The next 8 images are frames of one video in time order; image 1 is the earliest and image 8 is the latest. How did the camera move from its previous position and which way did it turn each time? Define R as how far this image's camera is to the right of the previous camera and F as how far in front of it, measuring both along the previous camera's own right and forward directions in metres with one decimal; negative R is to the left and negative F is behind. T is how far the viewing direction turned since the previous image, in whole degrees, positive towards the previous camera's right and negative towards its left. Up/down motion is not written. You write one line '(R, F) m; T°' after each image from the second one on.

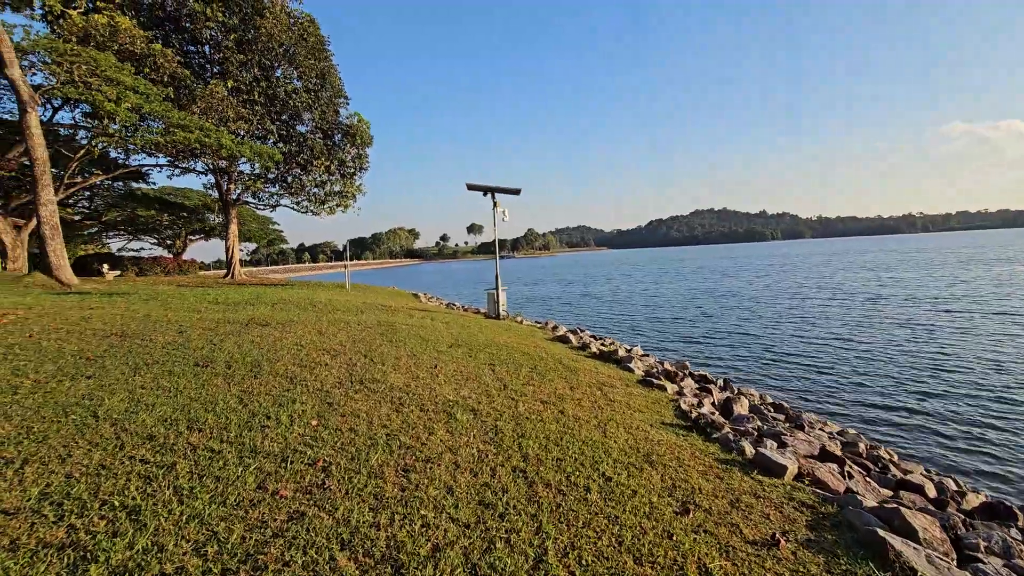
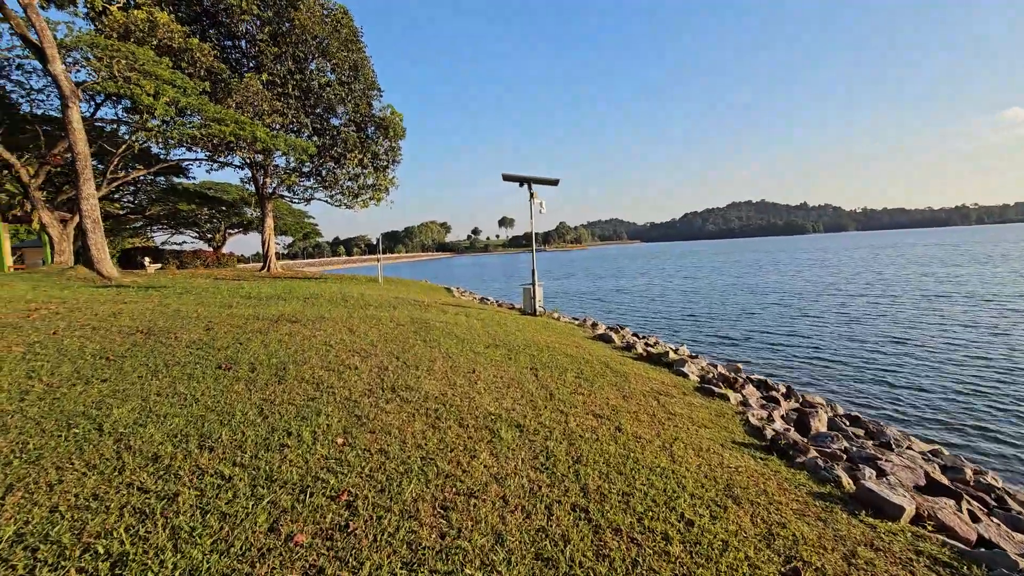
(-0.1, +0.5) m; -3°
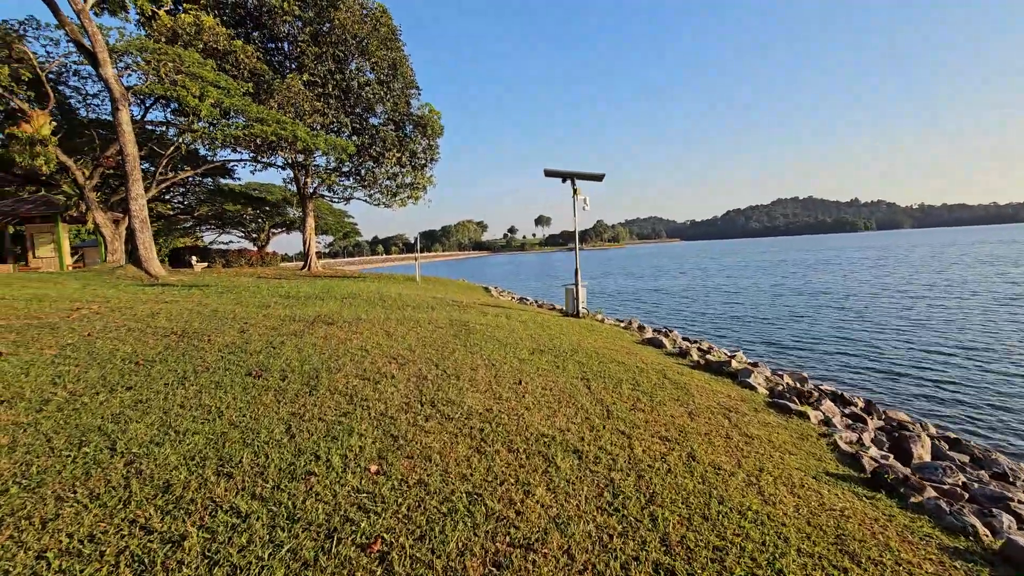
(-0.1, +0.5) m; -4°
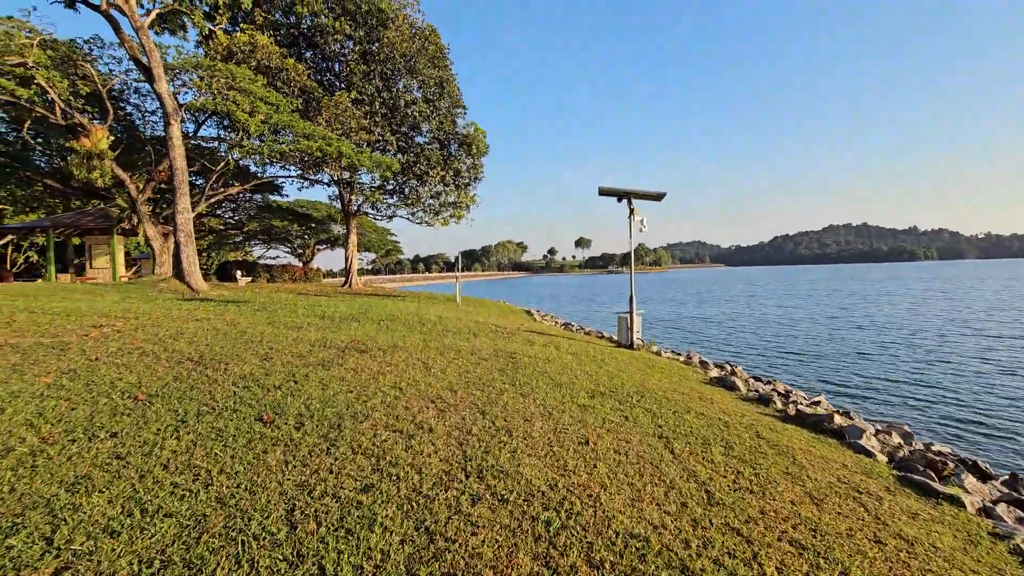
(-0.2, +0.8) m; -4°
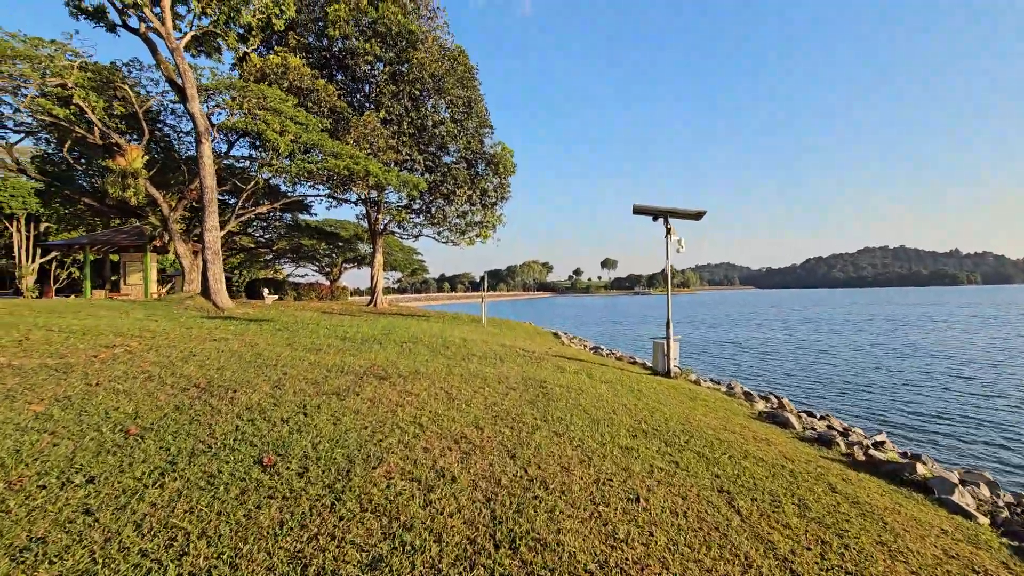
(-0.1, +0.5) m; -3°
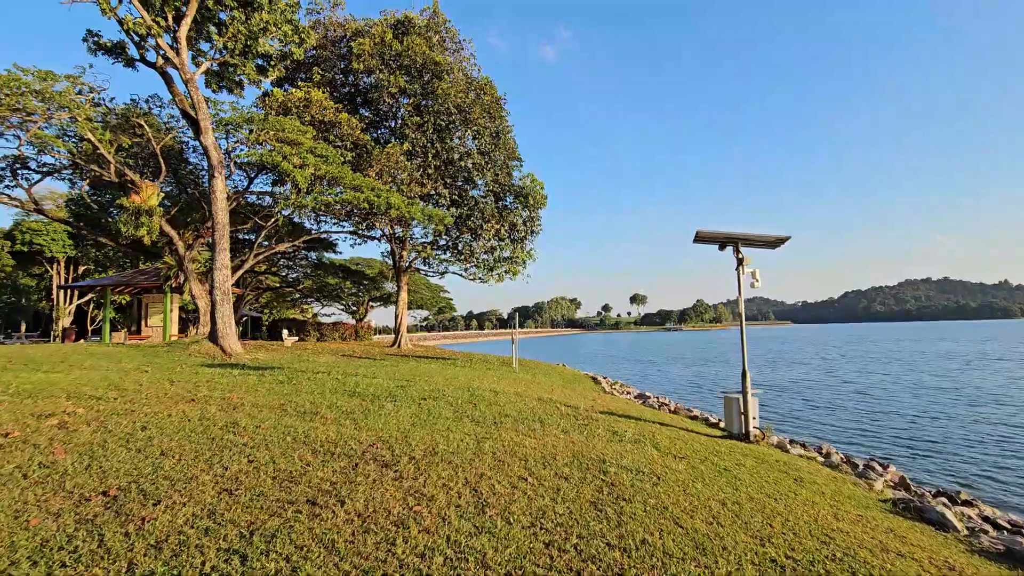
(-0.2, +1.6) m; -3°
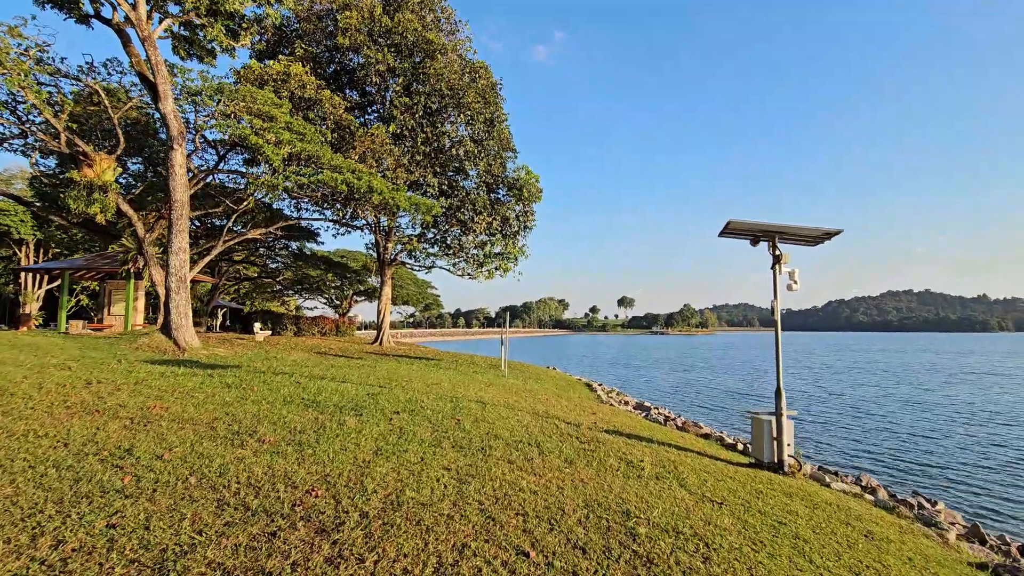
(-0.1, +1.4) m; +1°
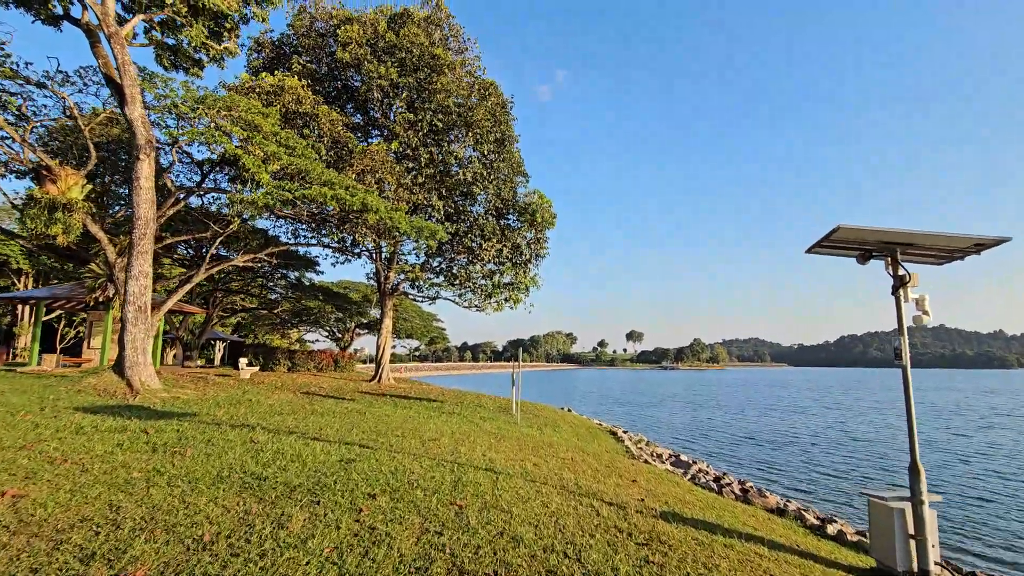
(-0.2, +1.9) m; -1°
